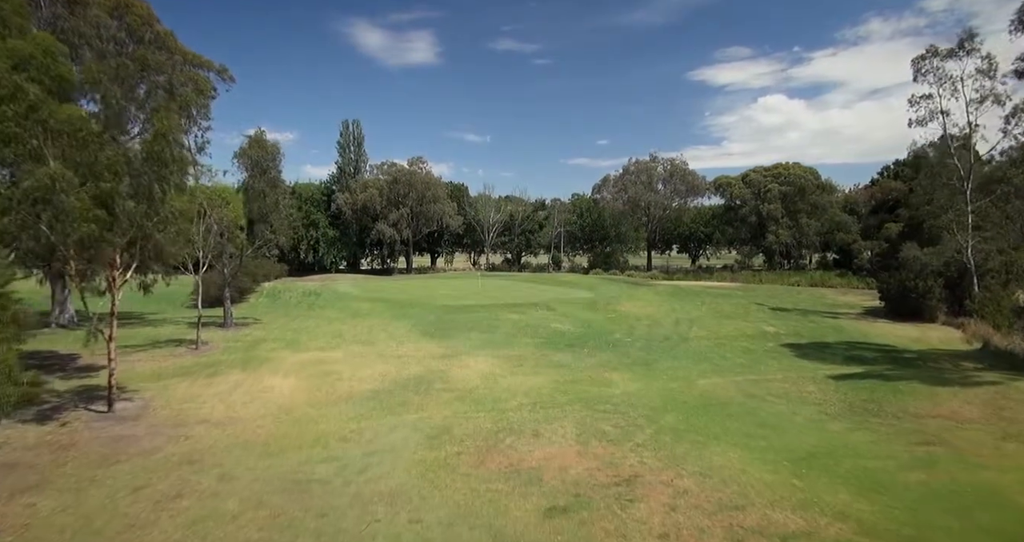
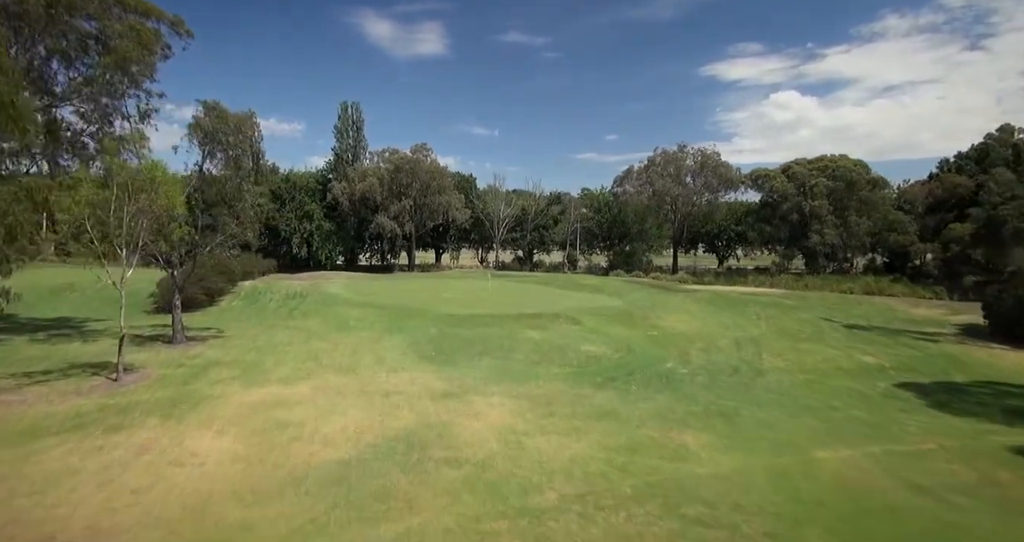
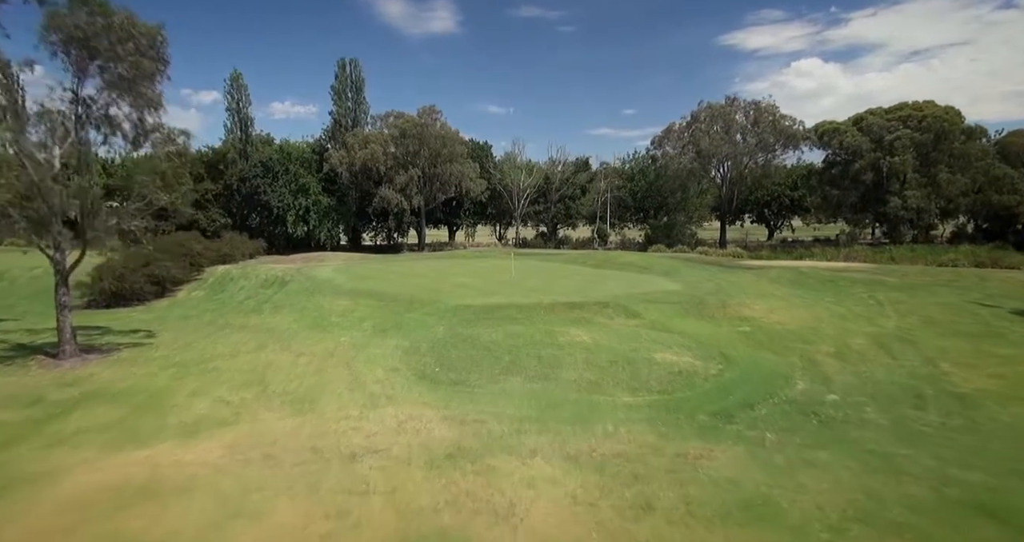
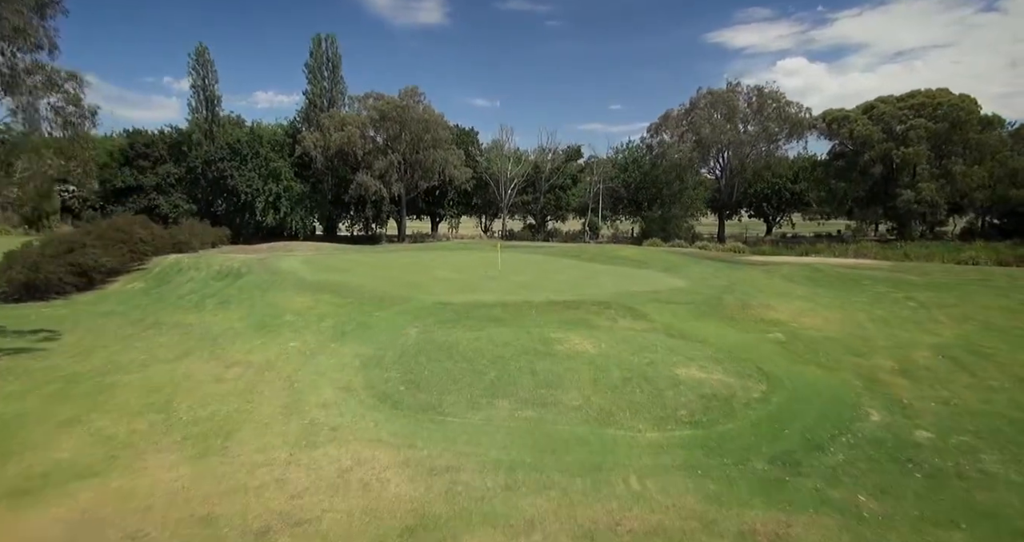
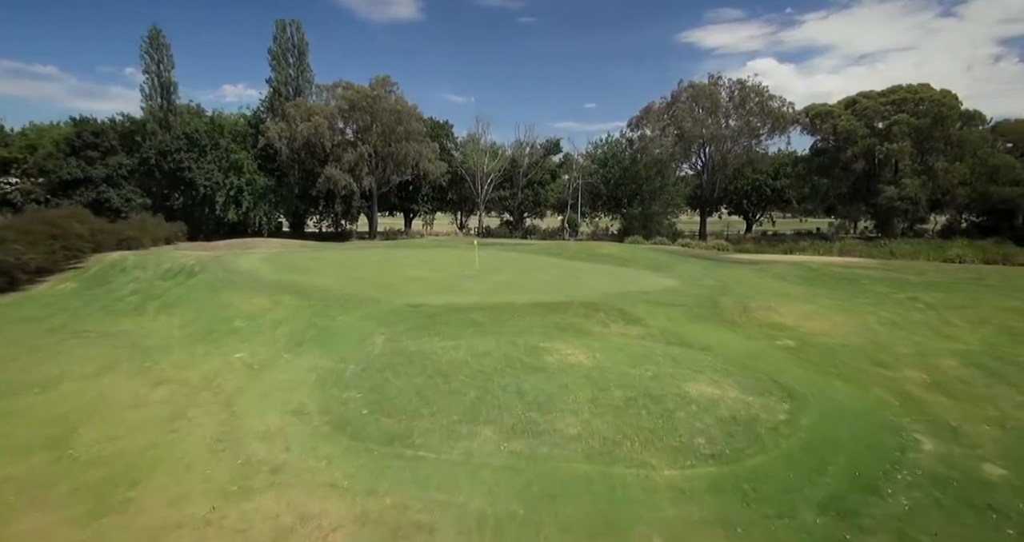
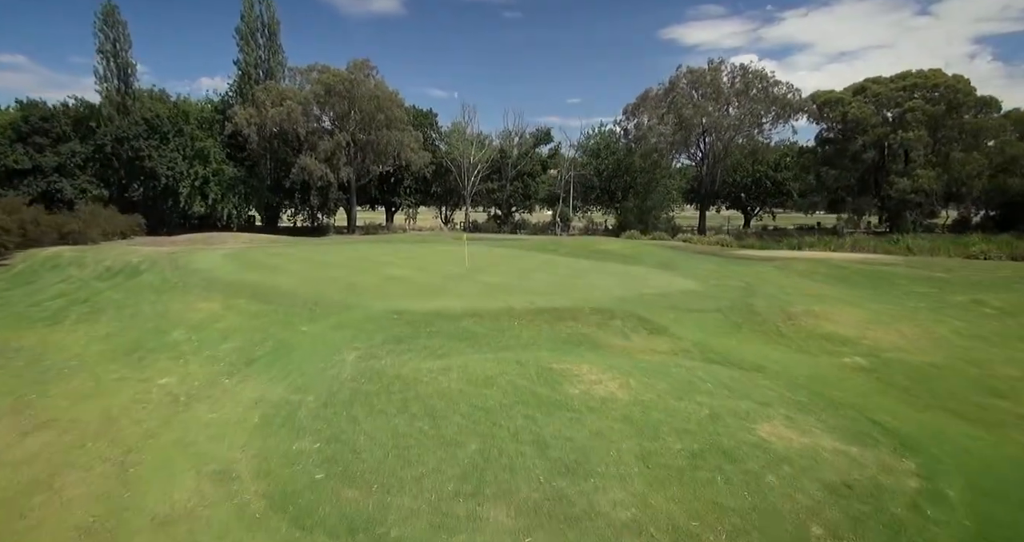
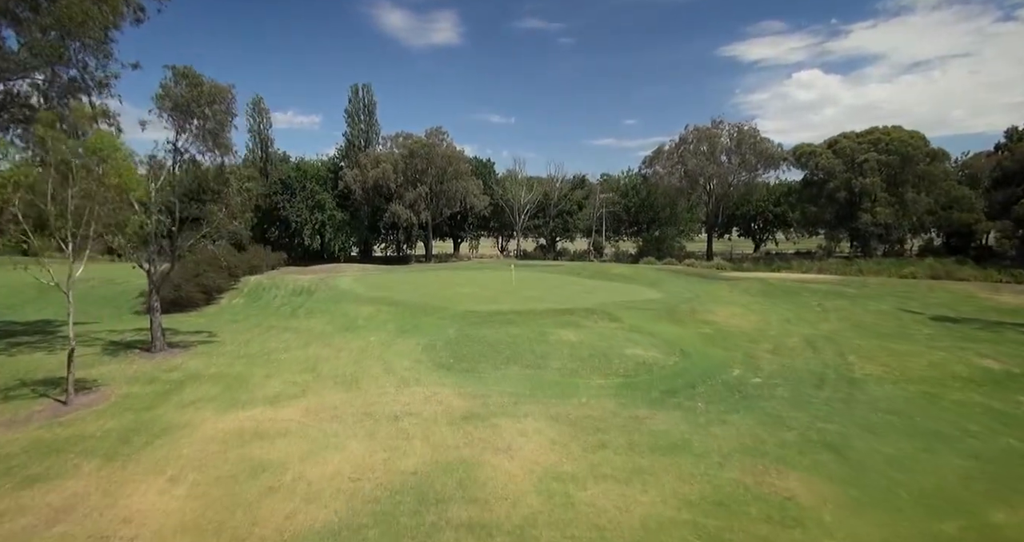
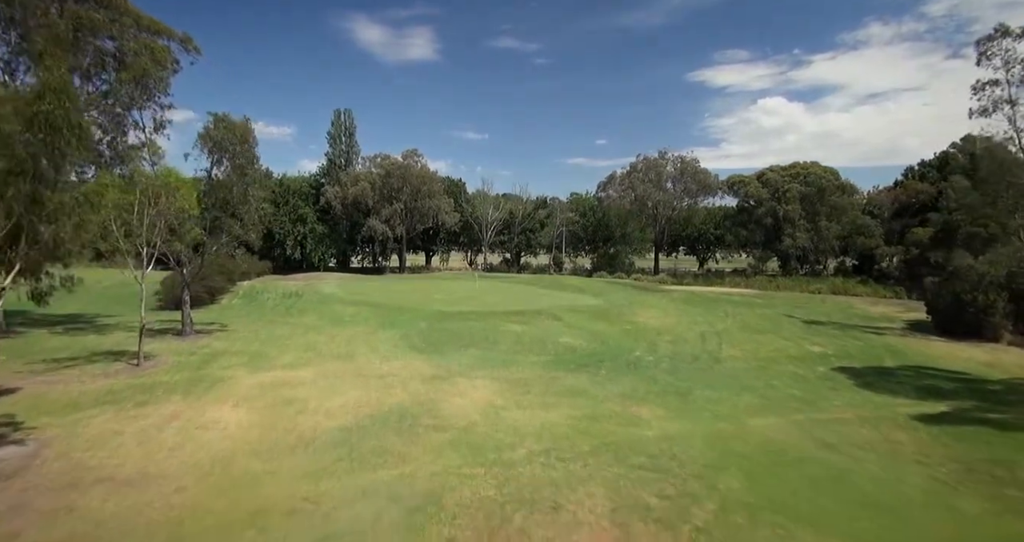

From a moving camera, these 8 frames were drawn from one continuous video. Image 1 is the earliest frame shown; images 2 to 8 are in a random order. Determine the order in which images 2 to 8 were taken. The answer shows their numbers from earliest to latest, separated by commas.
8, 2, 7, 3, 4, 5, 6
